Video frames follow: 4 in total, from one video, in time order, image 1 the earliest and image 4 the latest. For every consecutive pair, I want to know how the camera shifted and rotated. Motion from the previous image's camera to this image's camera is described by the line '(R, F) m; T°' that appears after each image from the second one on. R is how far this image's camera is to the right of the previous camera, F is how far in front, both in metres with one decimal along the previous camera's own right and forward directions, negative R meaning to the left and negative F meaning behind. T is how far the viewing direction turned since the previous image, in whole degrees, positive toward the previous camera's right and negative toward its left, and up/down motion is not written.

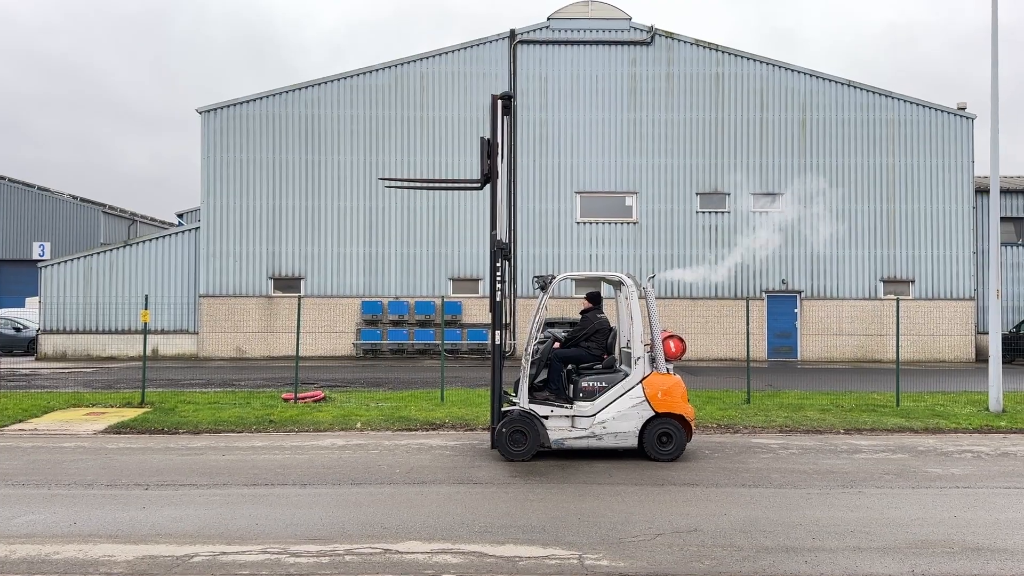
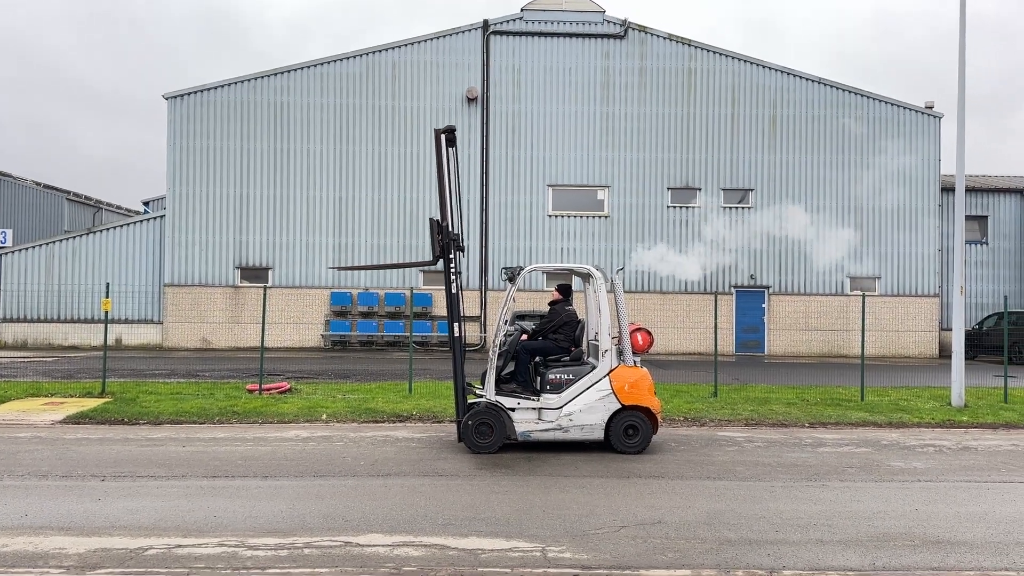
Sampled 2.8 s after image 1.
(0.0, +0.1) m; +2°
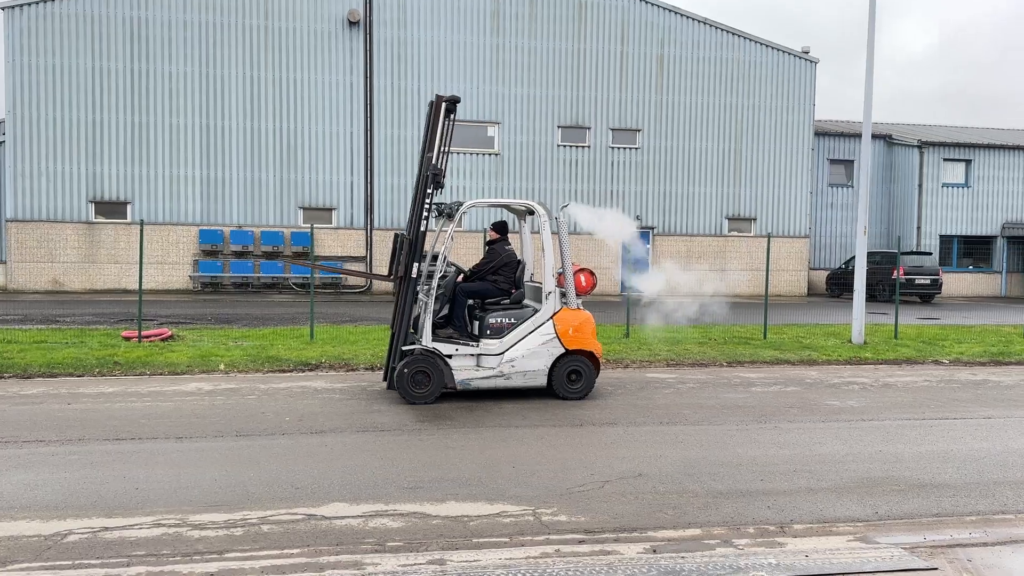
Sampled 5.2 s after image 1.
(-0.6, +0.6) m; +9°
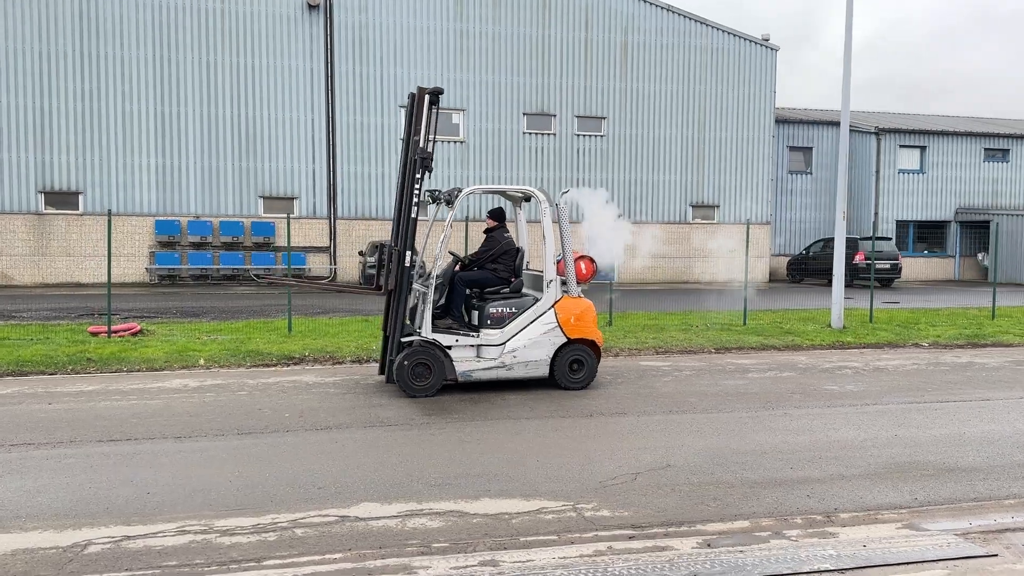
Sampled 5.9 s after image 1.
(-0.4, +0.2) m; +3°
